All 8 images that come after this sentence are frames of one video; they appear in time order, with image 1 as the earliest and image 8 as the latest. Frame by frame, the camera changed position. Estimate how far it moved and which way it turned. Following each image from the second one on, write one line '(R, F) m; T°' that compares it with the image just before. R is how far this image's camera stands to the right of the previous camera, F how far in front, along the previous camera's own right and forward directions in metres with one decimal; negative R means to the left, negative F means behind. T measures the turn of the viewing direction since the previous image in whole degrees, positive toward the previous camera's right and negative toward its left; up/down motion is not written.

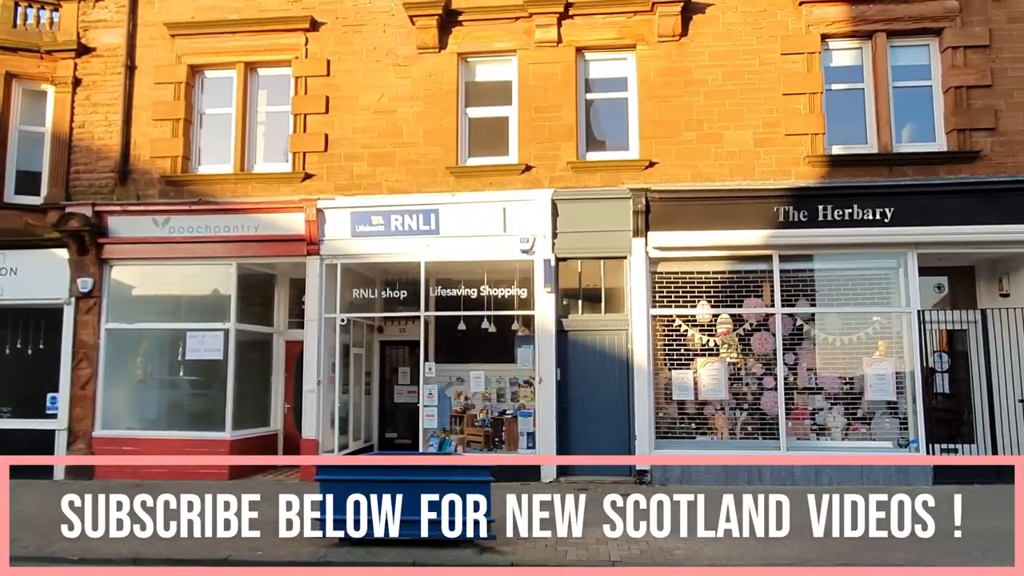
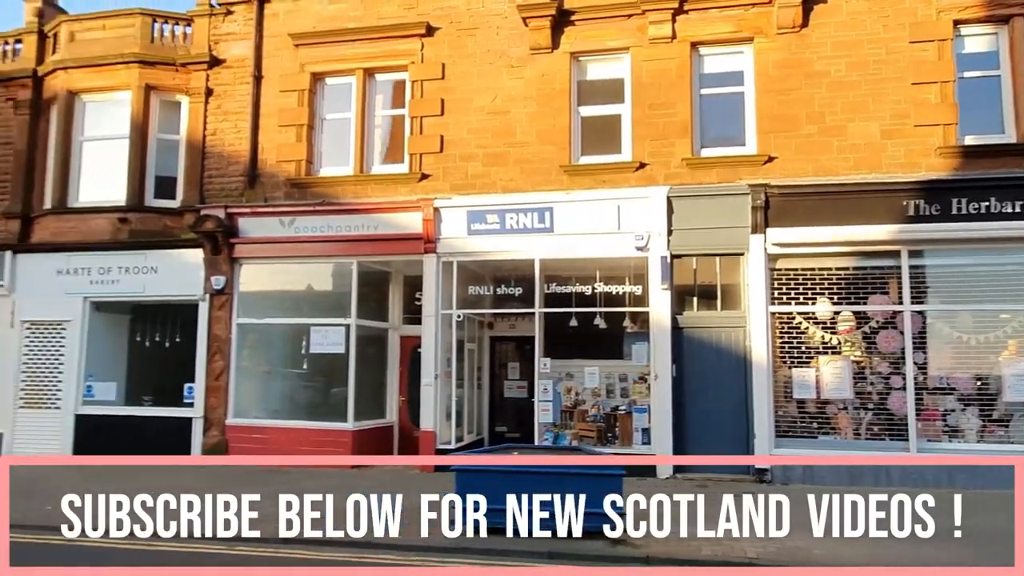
(-0.6, -0.2) m; -6°
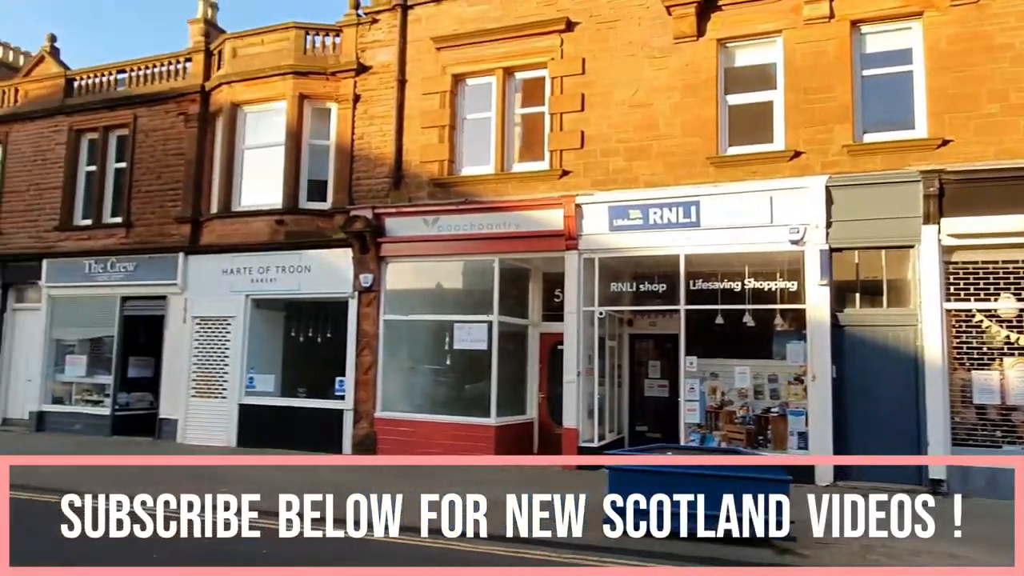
(-0.4, +0.1) m; -9°
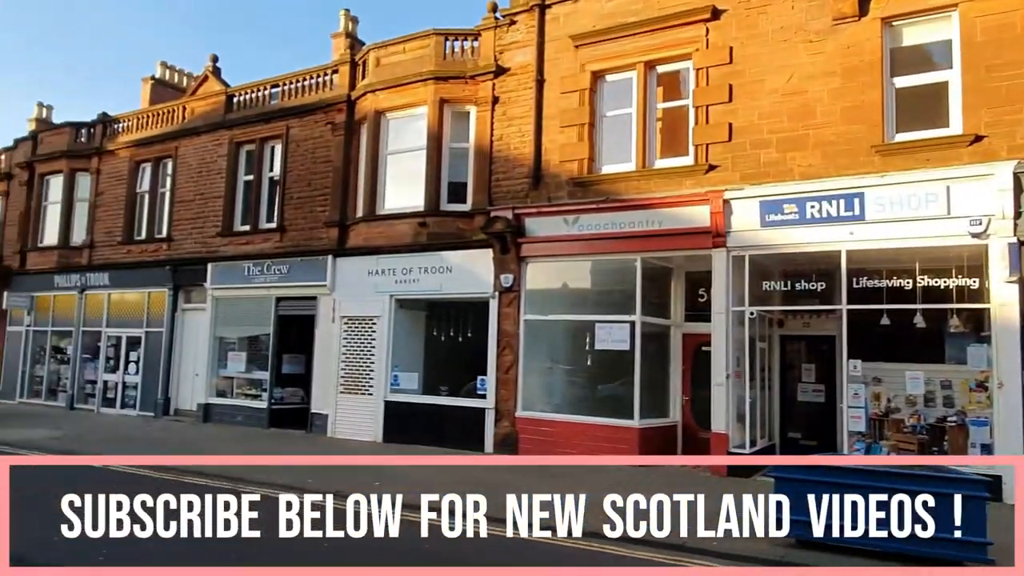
(-0.4, +0.1) m; -9°
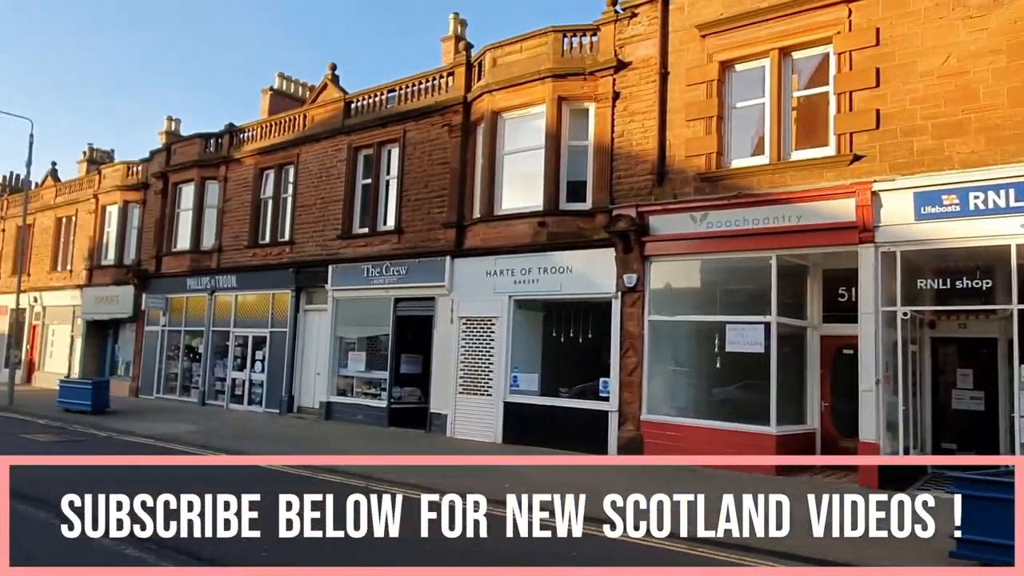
(-0.5, +0.2) m; -7°
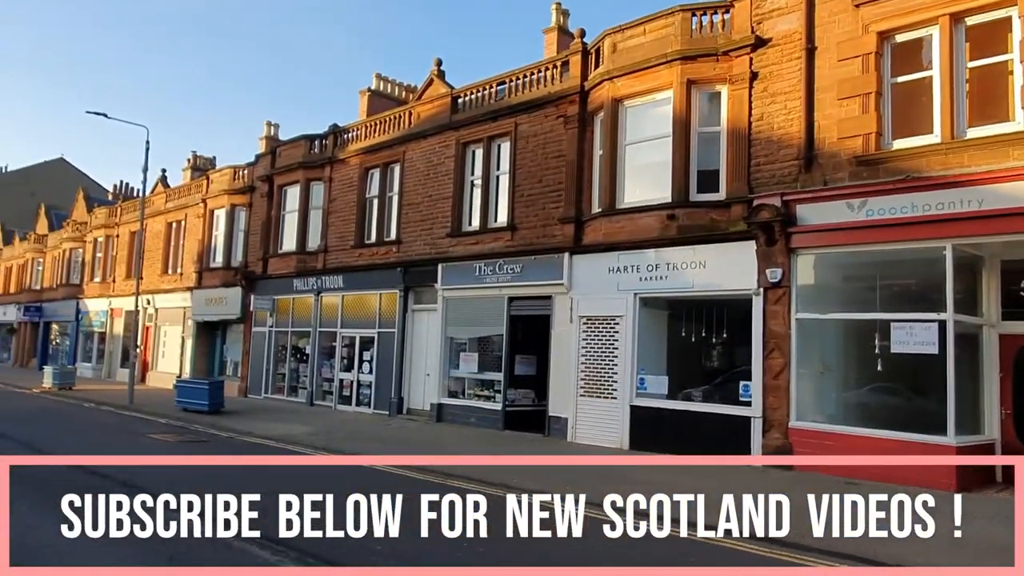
(-0.9, +0.6) m; -6°
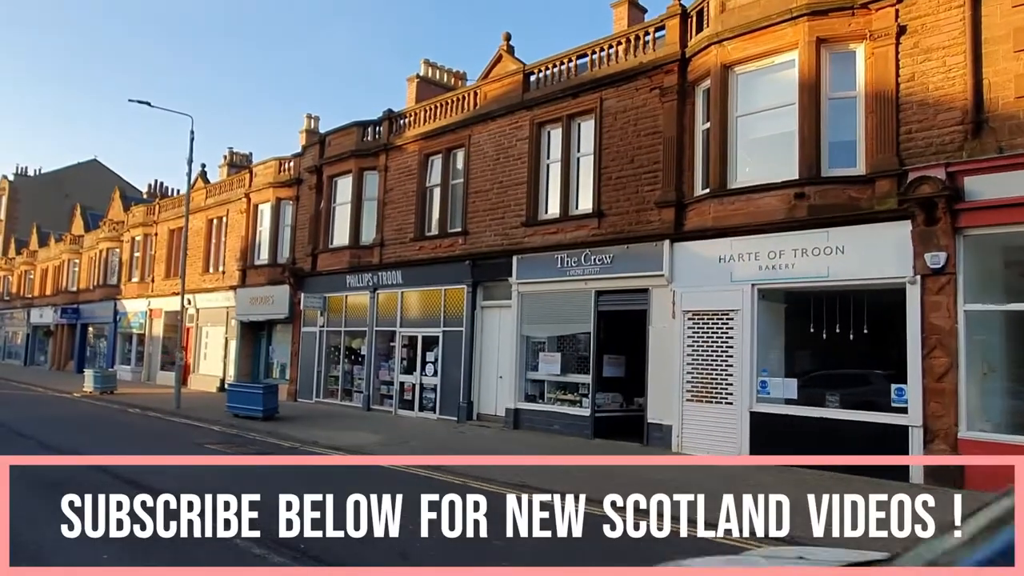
(-1.3, +1.6) m; -2°
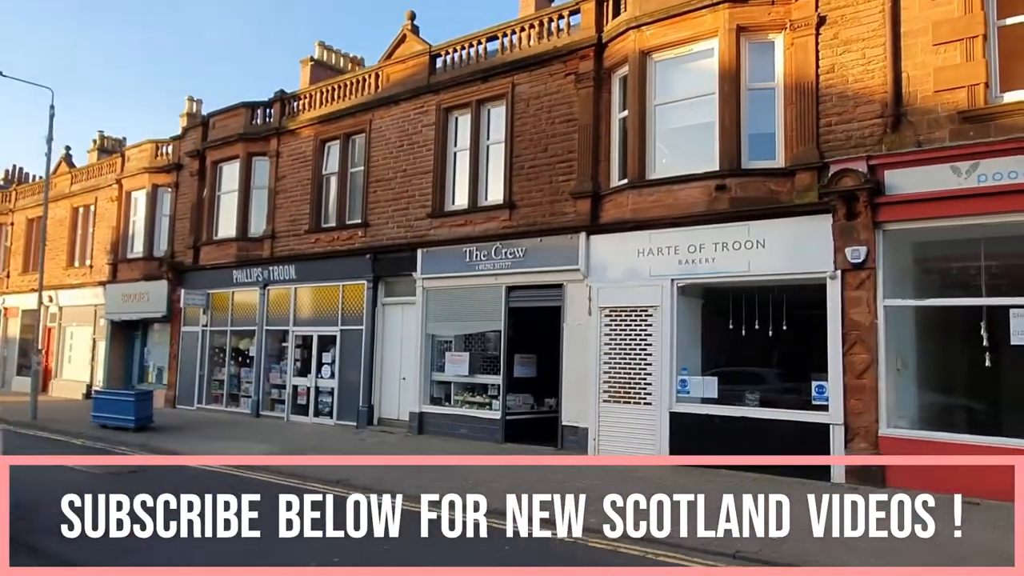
(-0.2, +0.9) m; +8°
